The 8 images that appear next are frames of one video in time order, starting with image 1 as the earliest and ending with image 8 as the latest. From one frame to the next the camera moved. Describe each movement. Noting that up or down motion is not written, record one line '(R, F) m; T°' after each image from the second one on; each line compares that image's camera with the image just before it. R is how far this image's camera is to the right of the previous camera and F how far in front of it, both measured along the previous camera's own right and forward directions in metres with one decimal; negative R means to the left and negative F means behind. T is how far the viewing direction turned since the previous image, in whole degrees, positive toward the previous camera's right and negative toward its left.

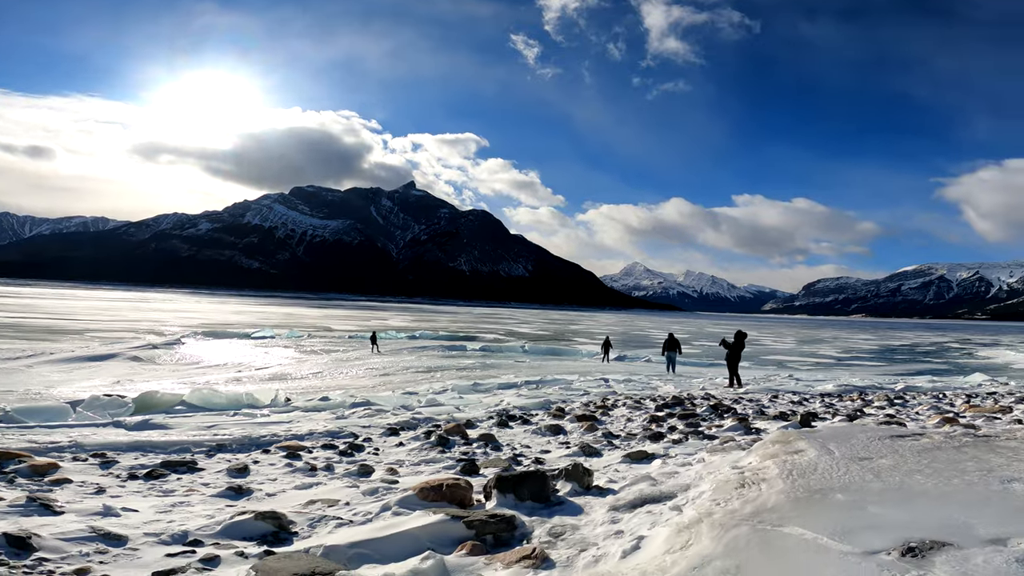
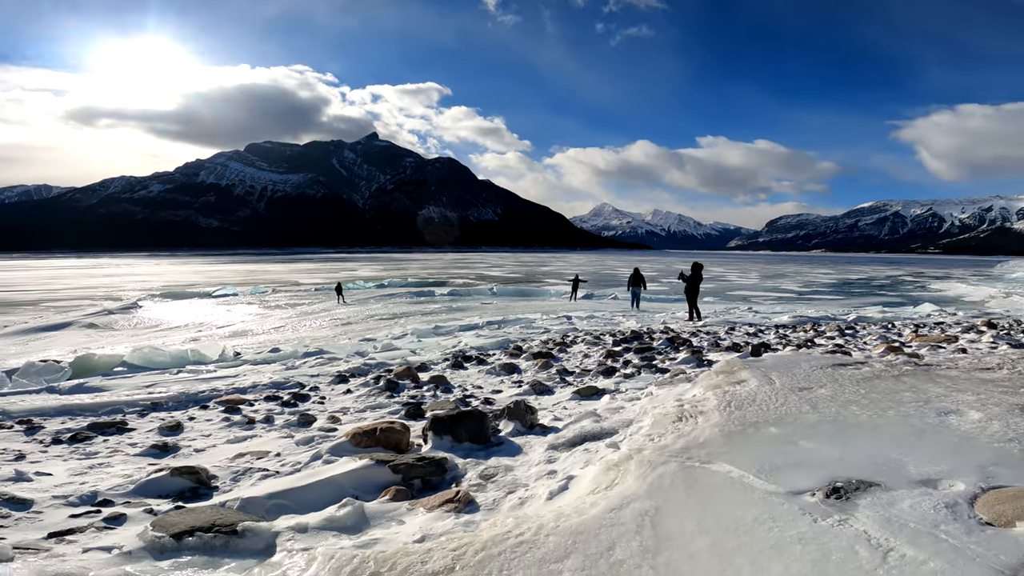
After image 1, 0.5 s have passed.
(+0.6, +0.5) m; +3°
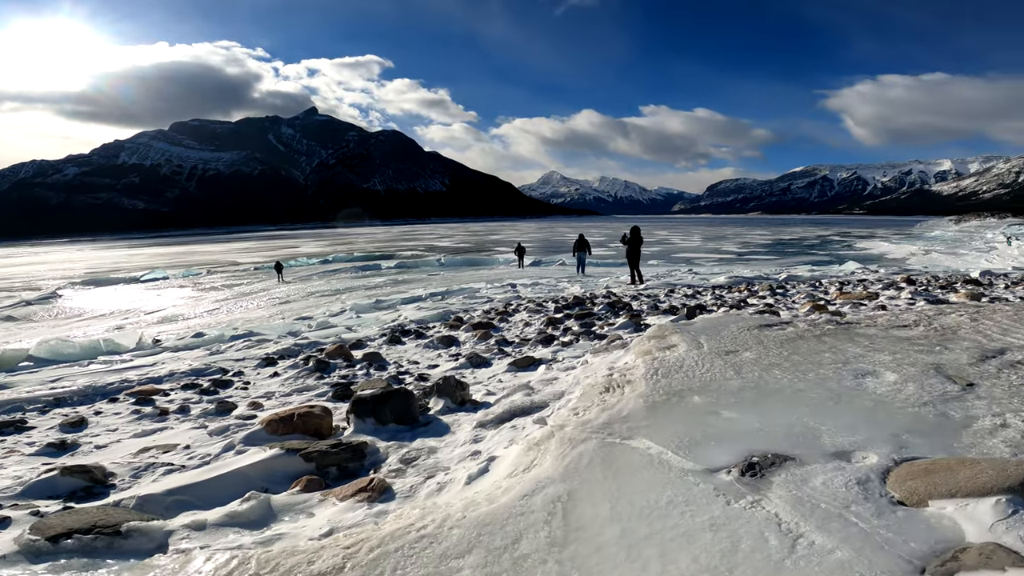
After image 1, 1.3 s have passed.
(+0.3, +0.4) m; +5°
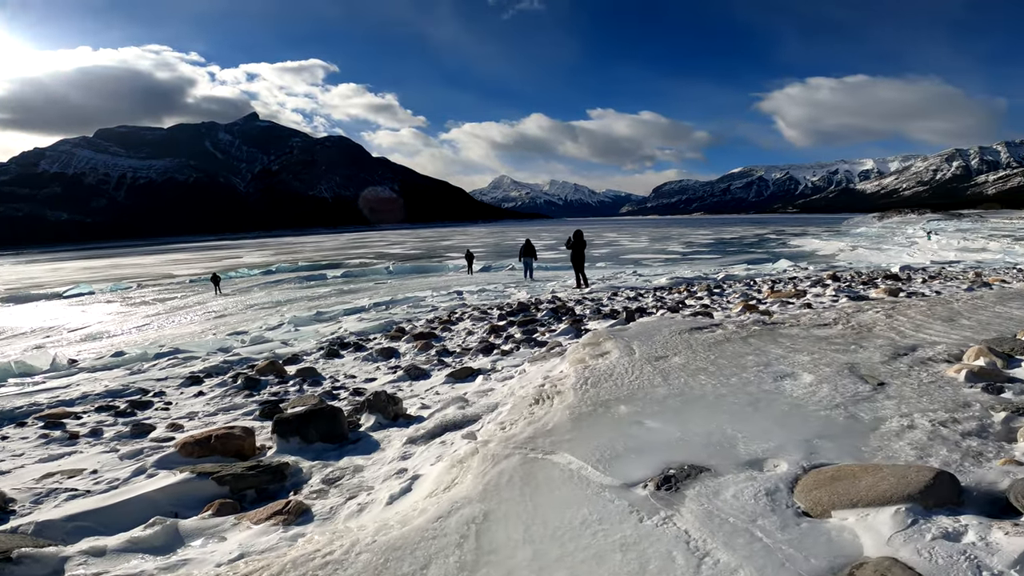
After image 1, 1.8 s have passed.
(+0.2, +0.1) m; +5°
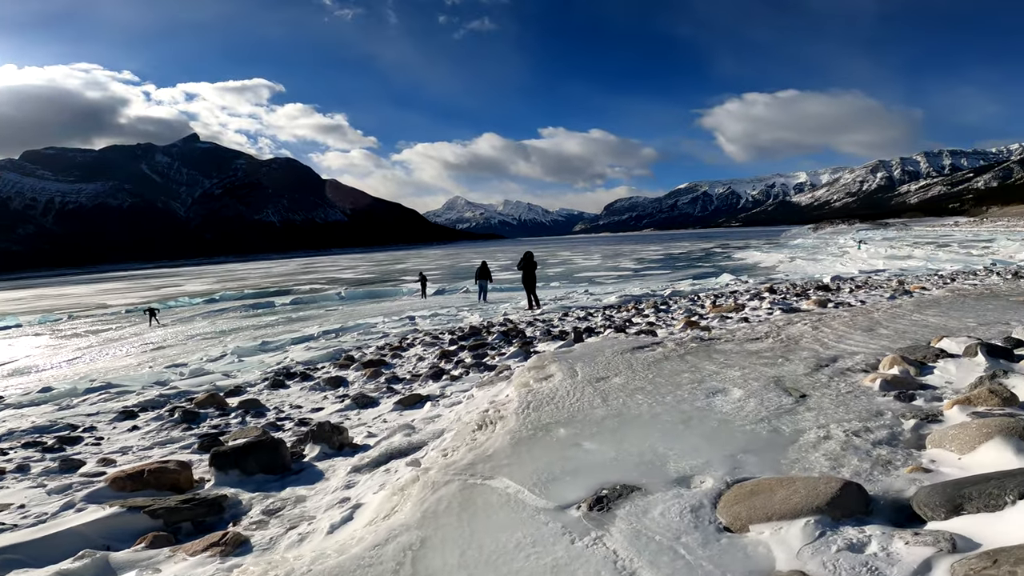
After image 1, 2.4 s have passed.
(+0.1, -0.1) m; +5°
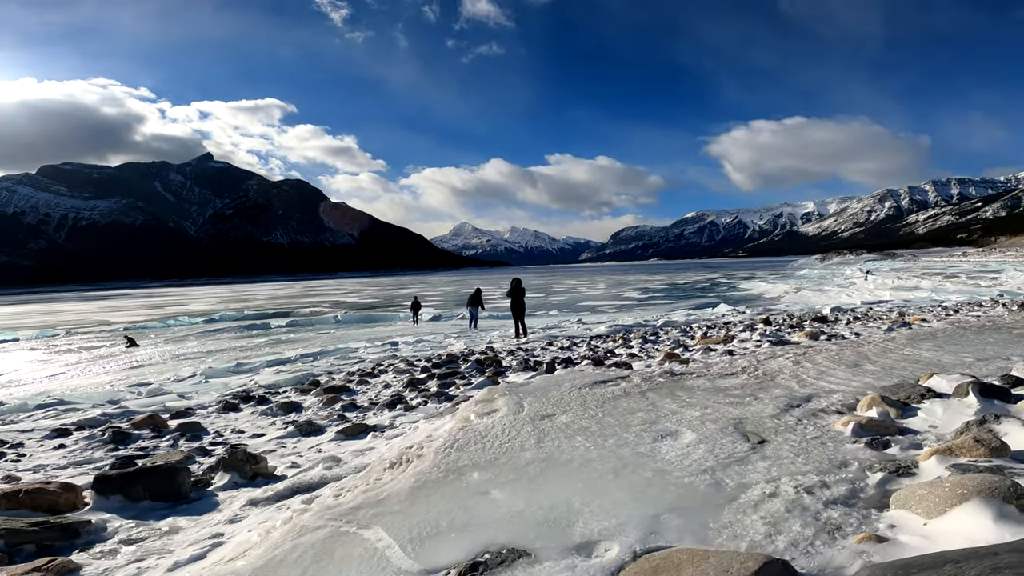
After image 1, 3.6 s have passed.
(+0.5, +0.4) m; -1°
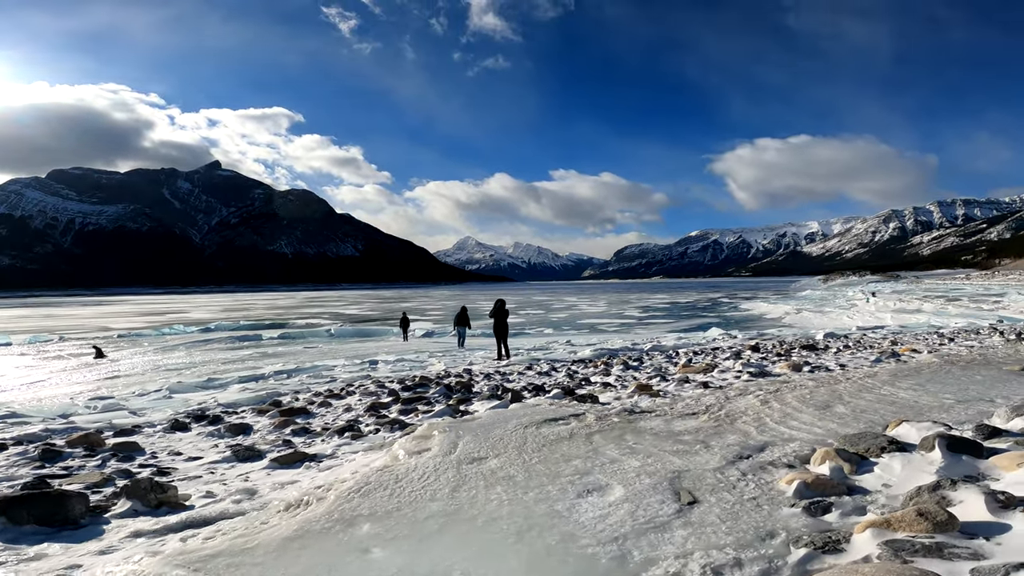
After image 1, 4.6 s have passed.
(+0.5, +0.3) m; 0°
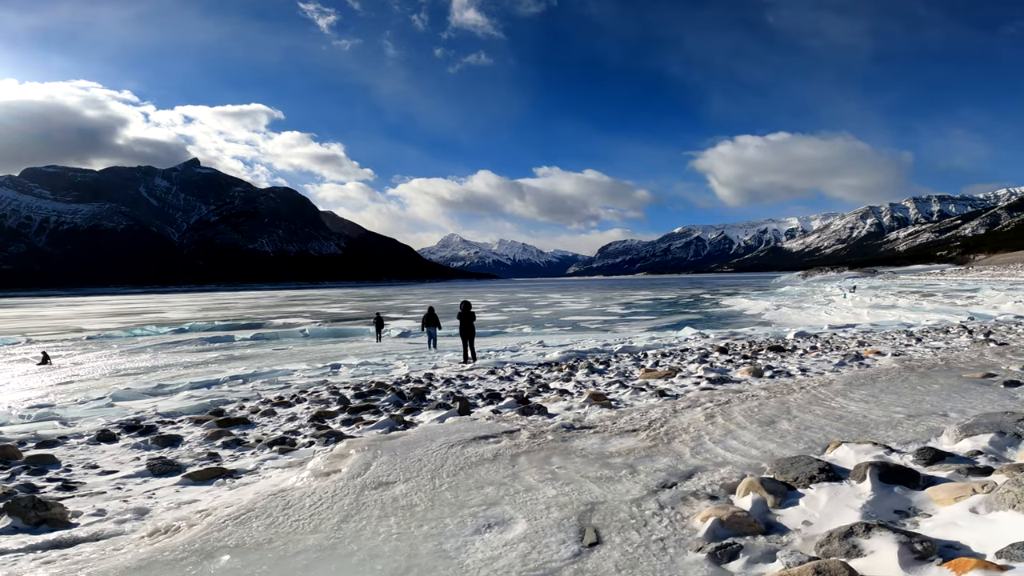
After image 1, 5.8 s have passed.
(+0.5, +0.3) m; +2°
